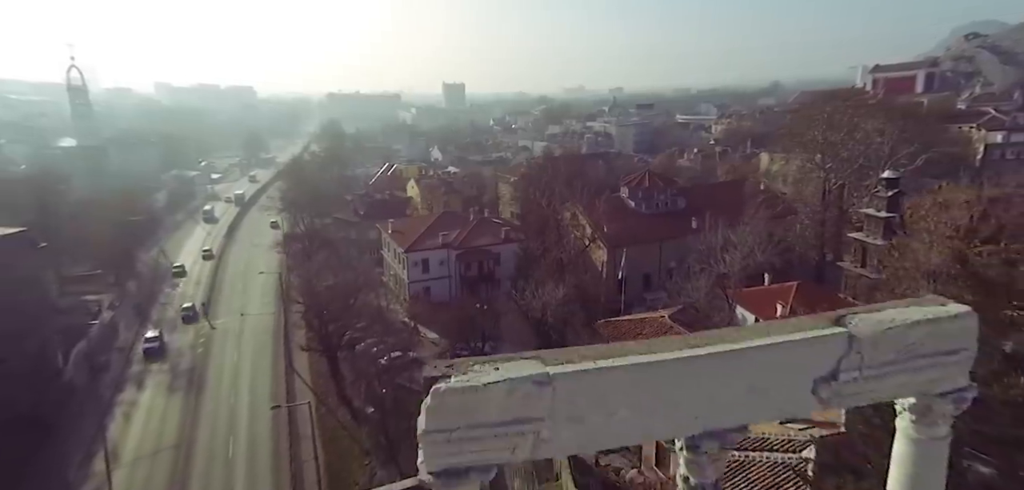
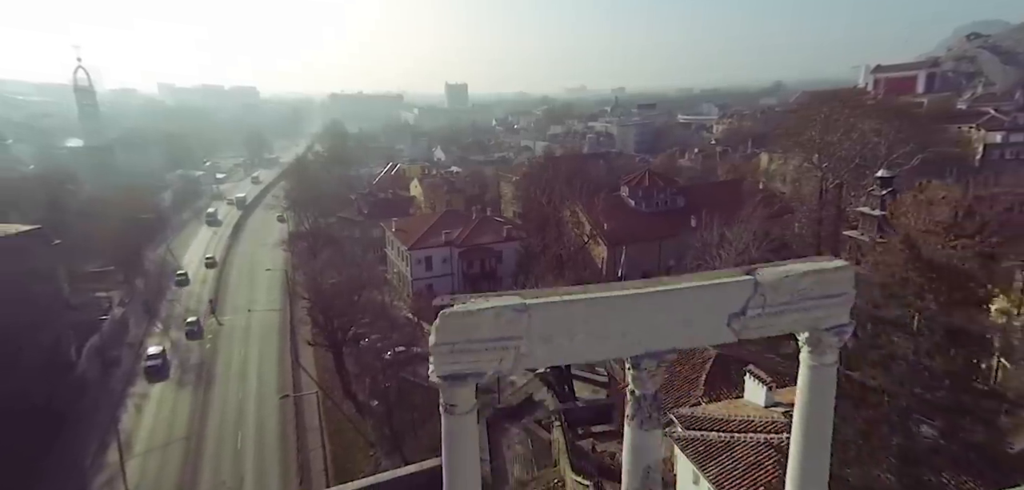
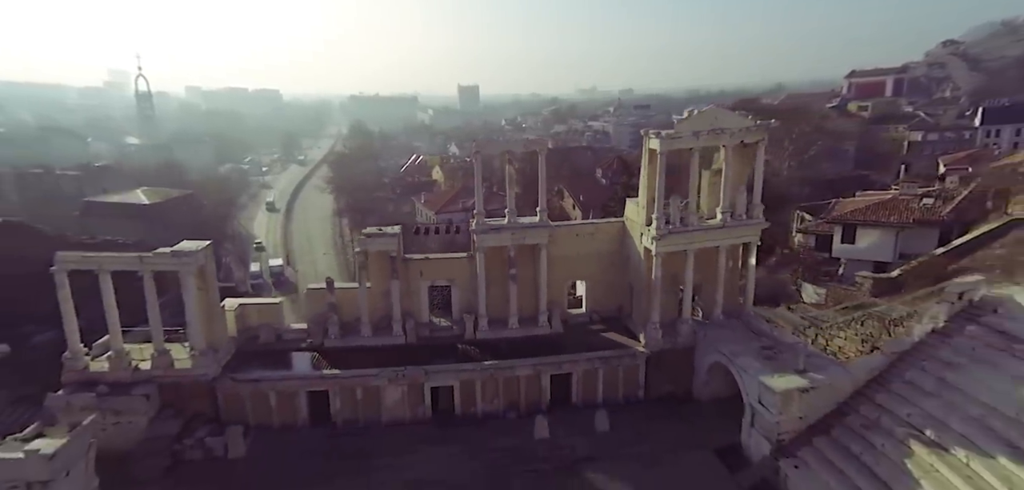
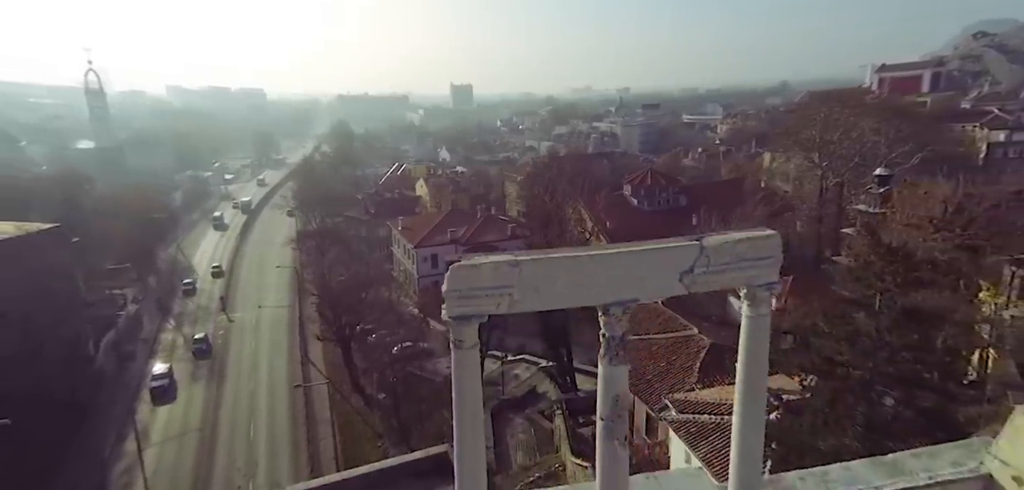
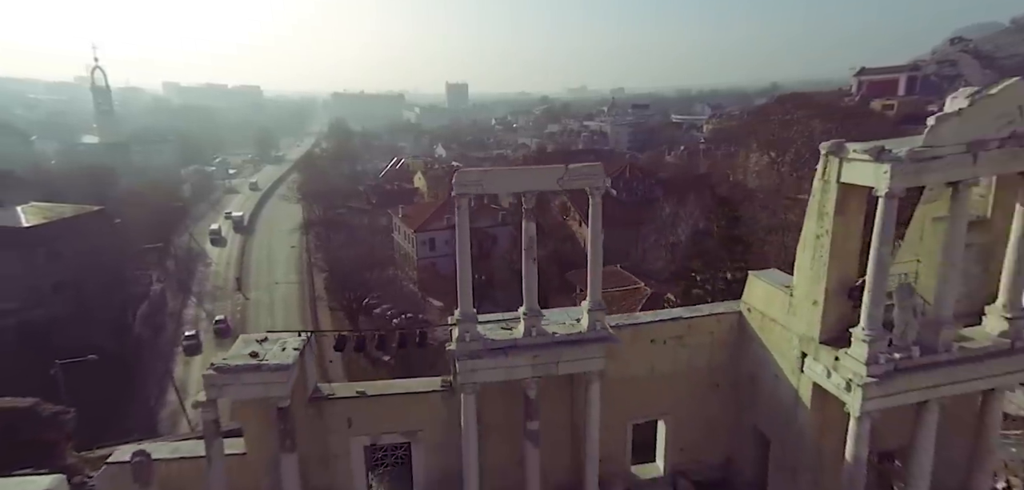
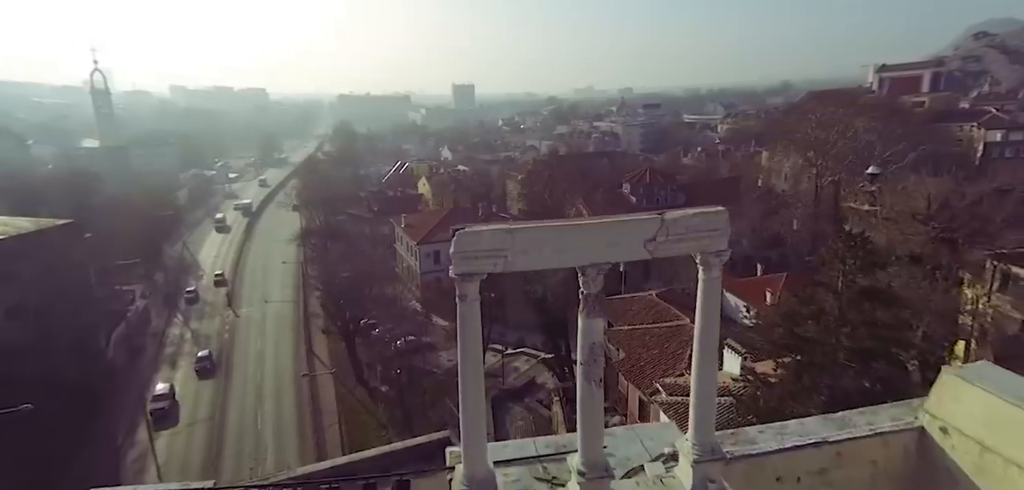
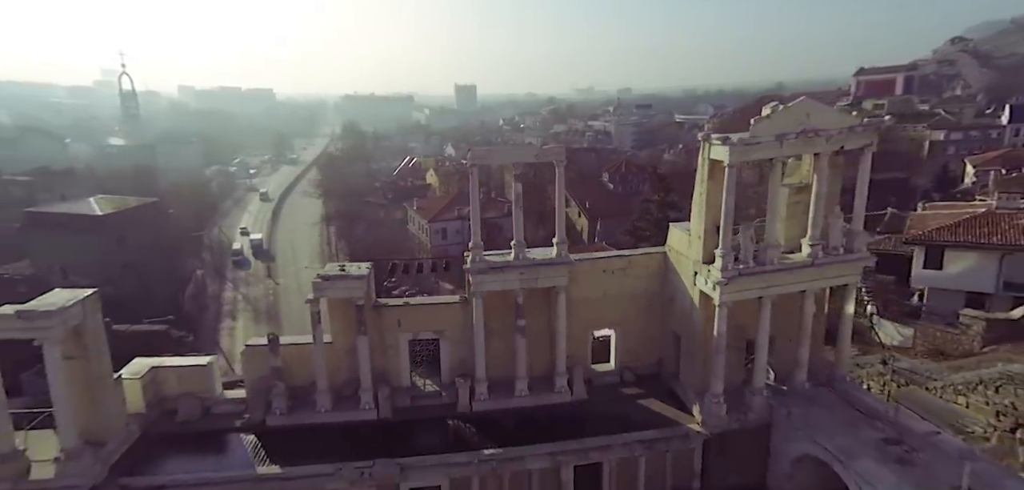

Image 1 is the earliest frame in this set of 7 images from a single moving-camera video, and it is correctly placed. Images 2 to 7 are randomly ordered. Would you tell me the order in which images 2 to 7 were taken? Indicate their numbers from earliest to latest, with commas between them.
2, 4, 6, 5, 7, 3
